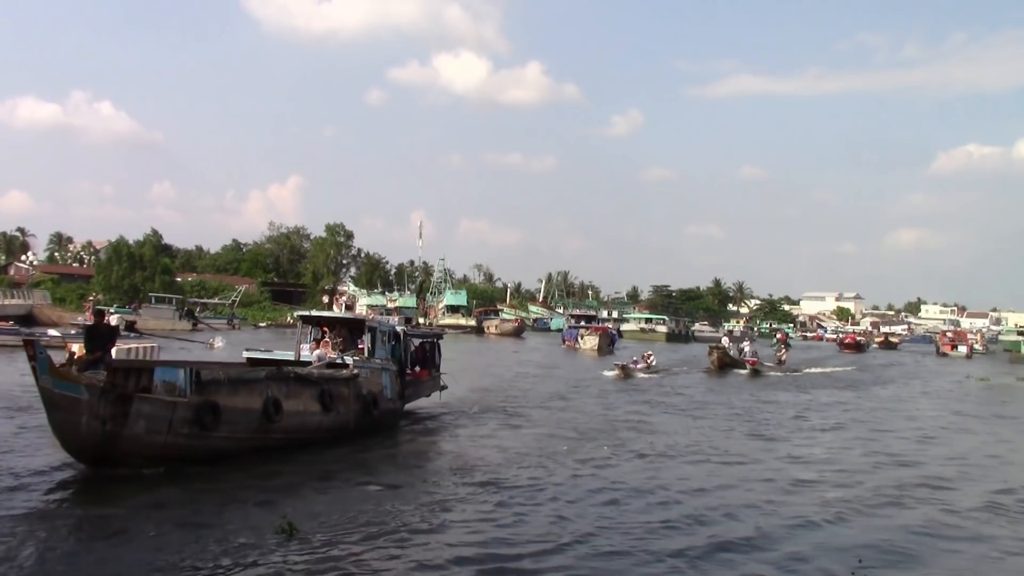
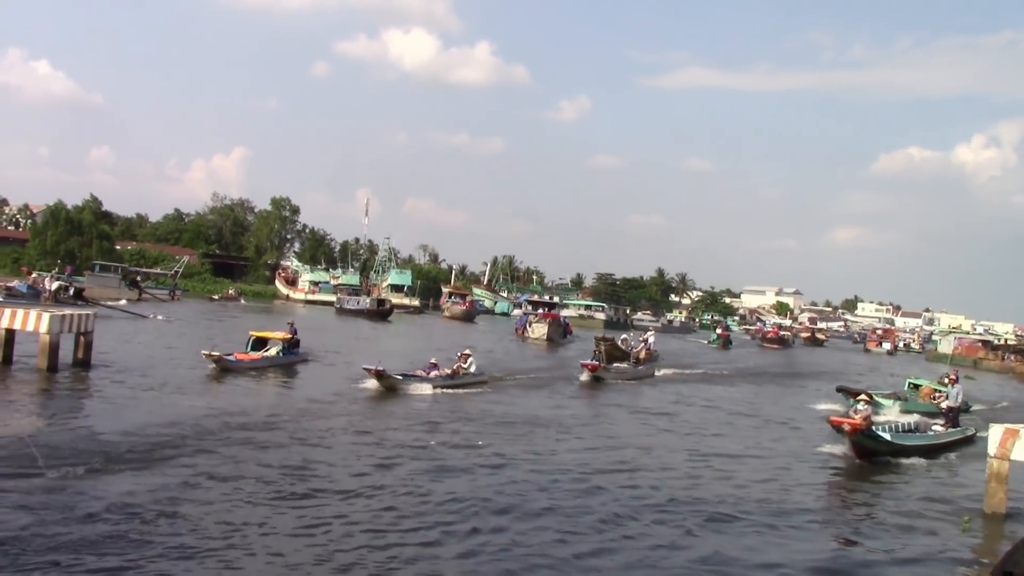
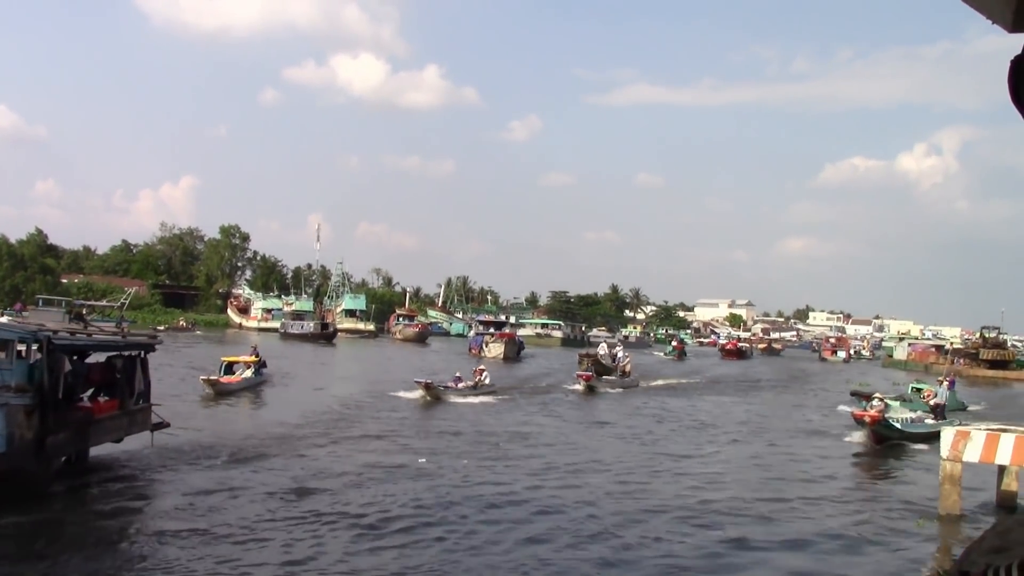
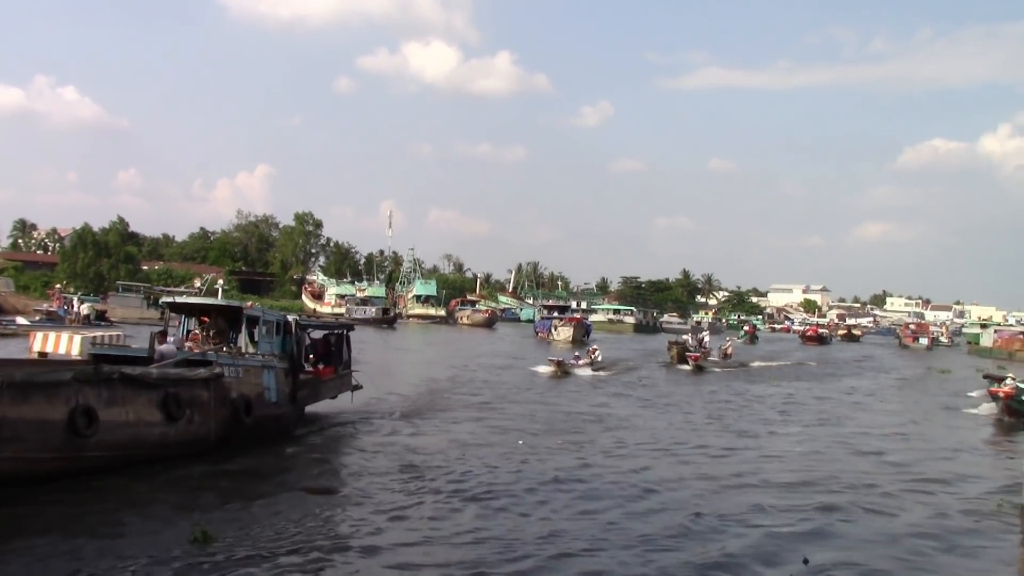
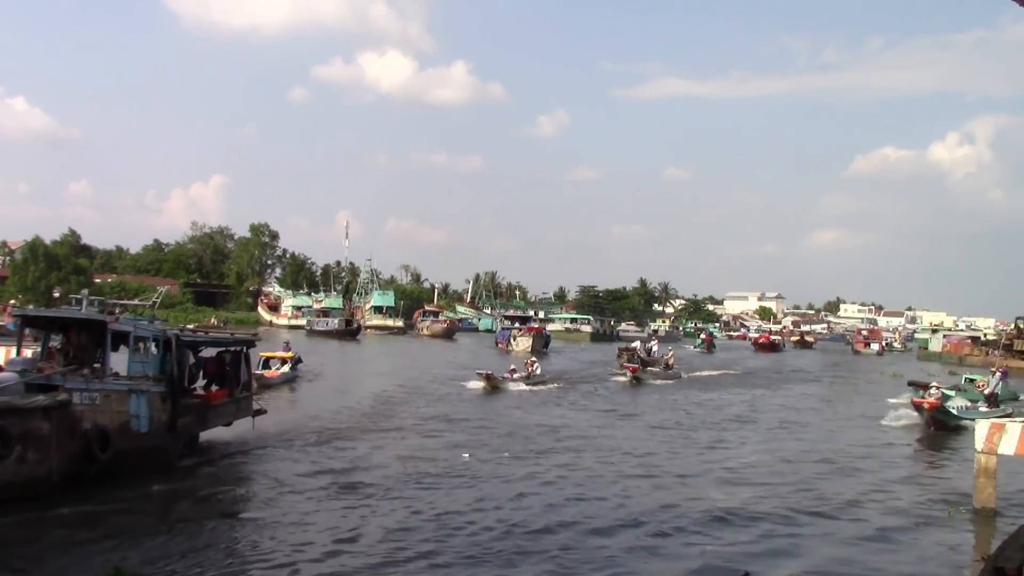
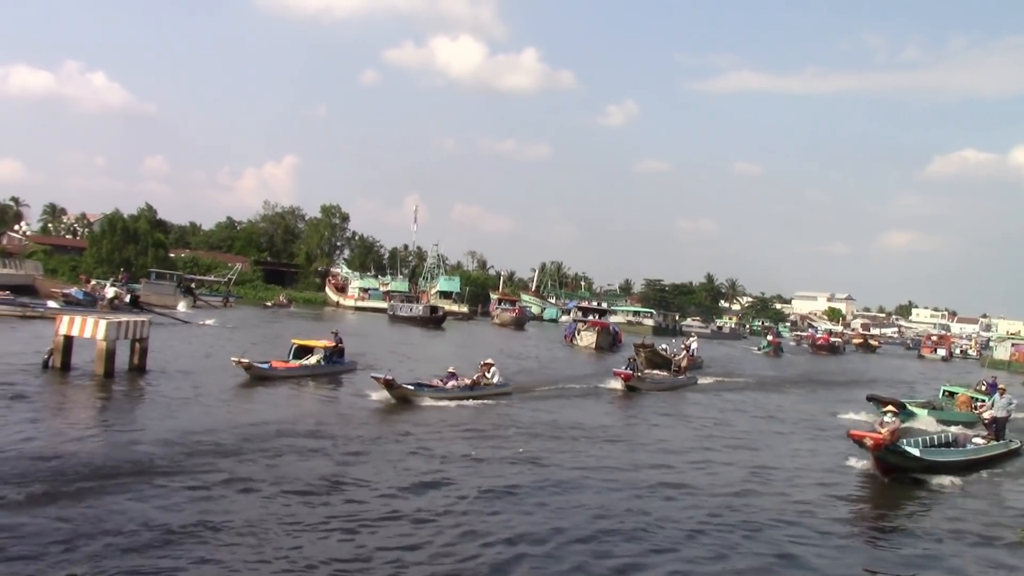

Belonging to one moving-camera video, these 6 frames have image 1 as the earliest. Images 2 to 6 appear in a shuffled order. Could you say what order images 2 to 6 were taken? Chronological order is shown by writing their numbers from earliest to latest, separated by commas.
4, 5, 3, 2, 6
